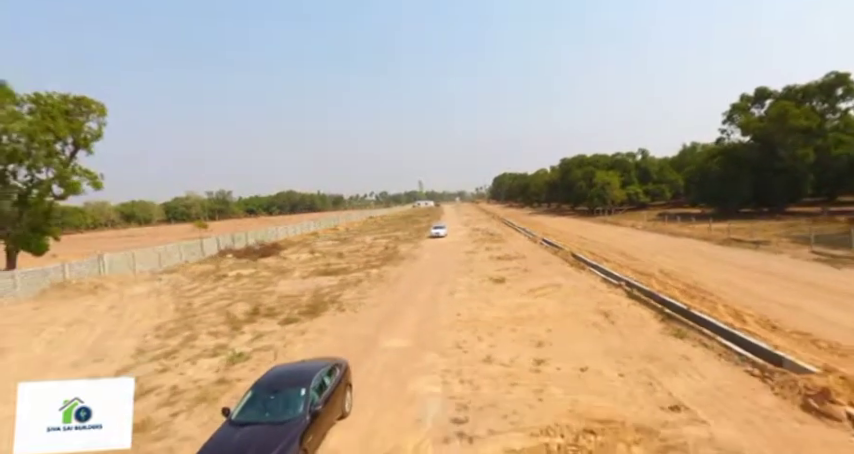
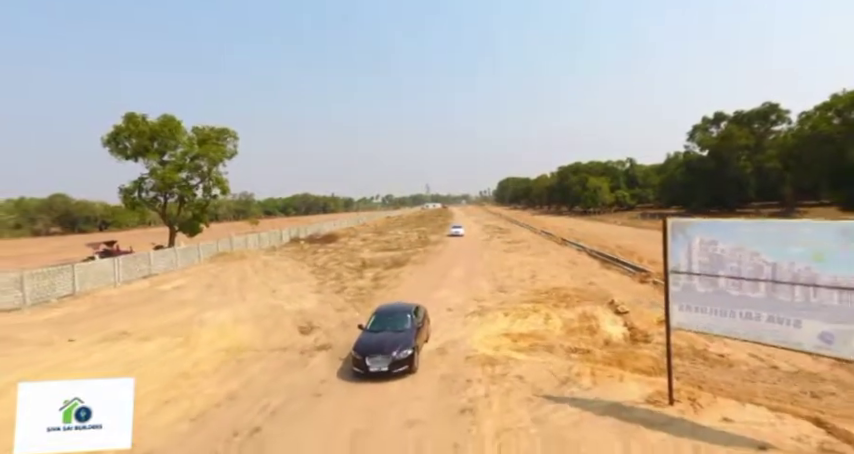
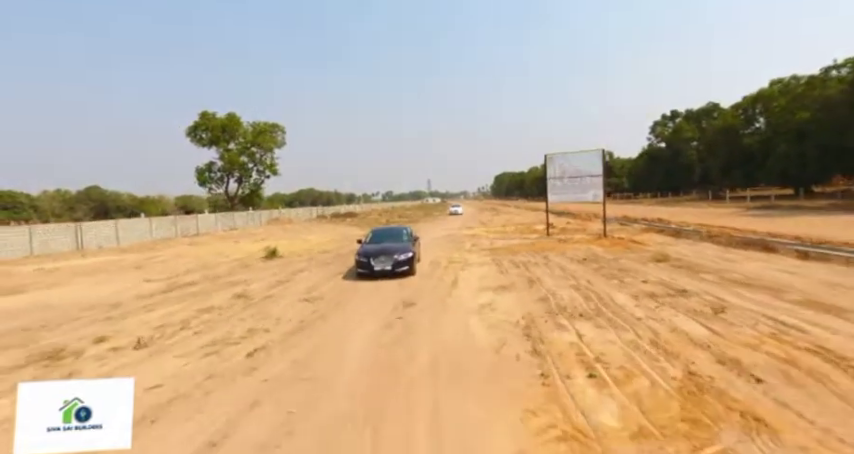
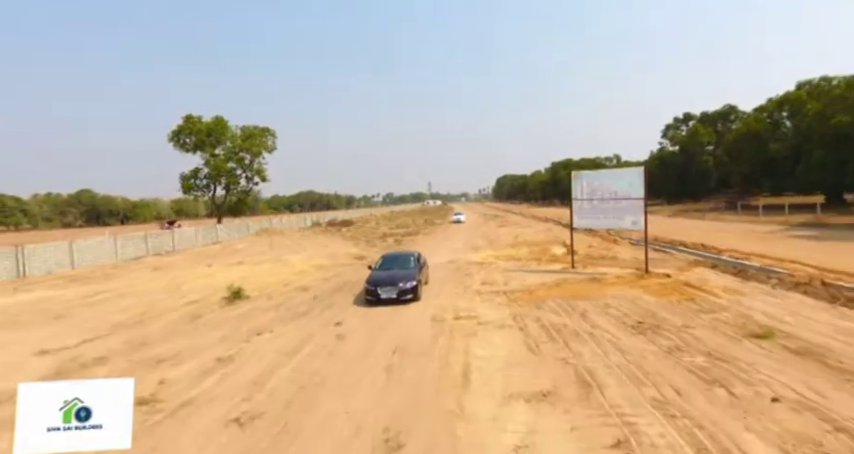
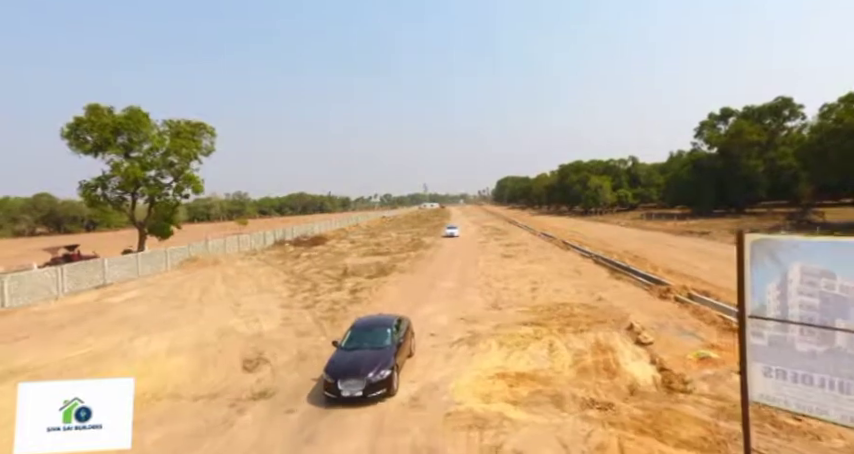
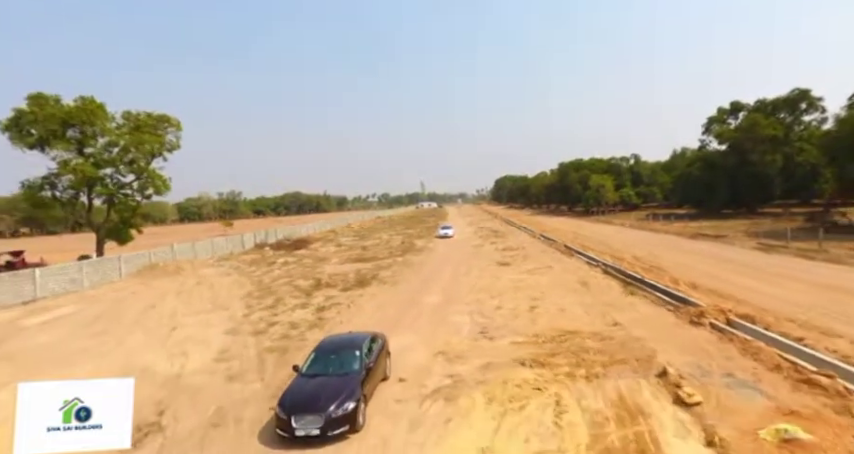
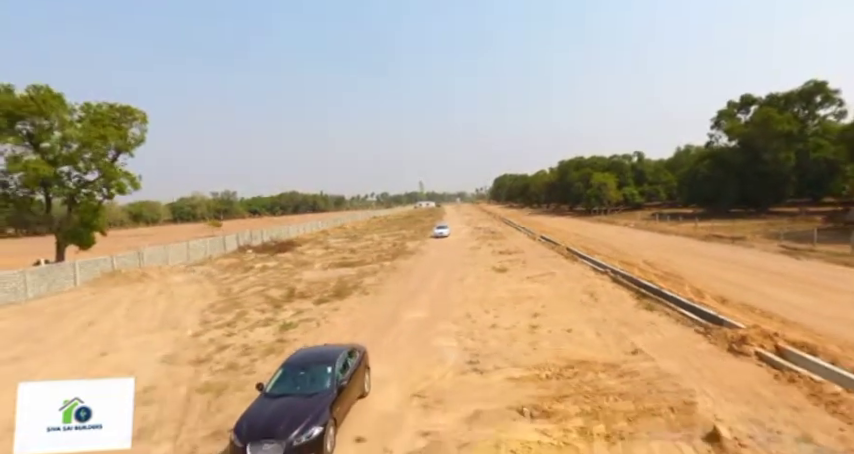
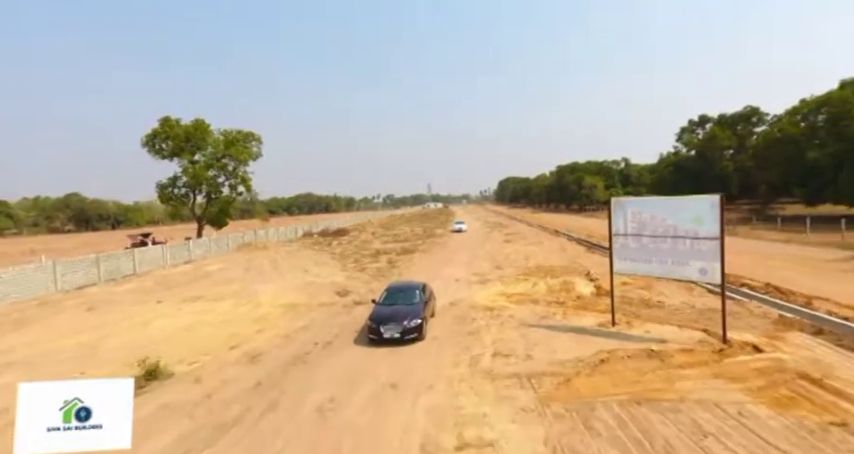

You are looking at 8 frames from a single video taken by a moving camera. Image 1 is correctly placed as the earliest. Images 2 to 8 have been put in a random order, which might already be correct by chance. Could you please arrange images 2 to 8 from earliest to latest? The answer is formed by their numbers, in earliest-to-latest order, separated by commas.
7, 6, 5, 2, 8, 4, 3
